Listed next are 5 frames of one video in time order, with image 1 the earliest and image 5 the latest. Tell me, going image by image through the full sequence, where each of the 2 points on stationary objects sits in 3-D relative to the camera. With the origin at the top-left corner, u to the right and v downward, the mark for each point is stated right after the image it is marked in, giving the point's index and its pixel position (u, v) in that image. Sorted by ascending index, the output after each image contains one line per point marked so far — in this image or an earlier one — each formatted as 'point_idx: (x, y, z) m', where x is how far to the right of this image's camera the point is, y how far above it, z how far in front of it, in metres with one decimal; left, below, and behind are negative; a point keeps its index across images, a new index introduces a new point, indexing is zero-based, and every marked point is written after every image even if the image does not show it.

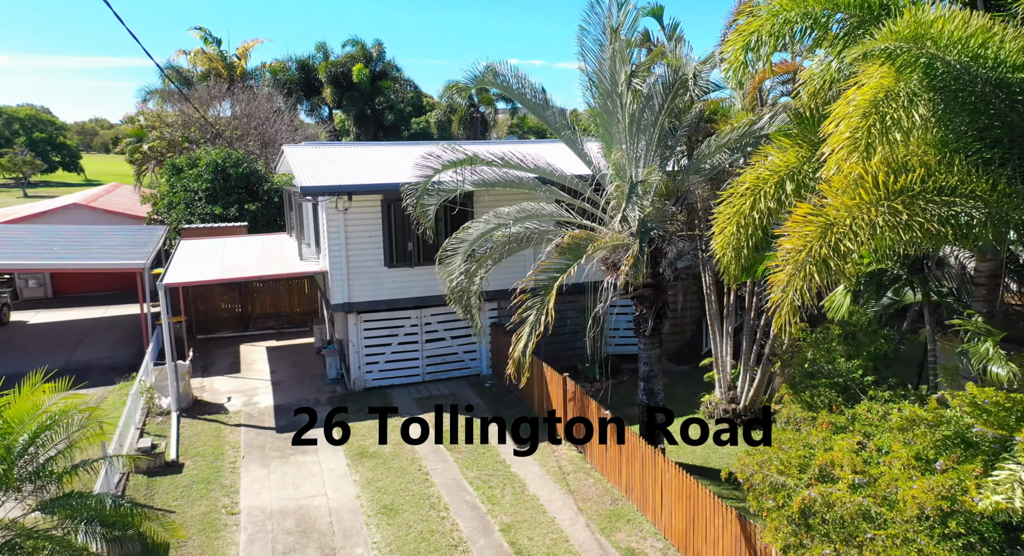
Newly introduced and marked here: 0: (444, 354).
0: (-1.4, -1.6, +15.4) m
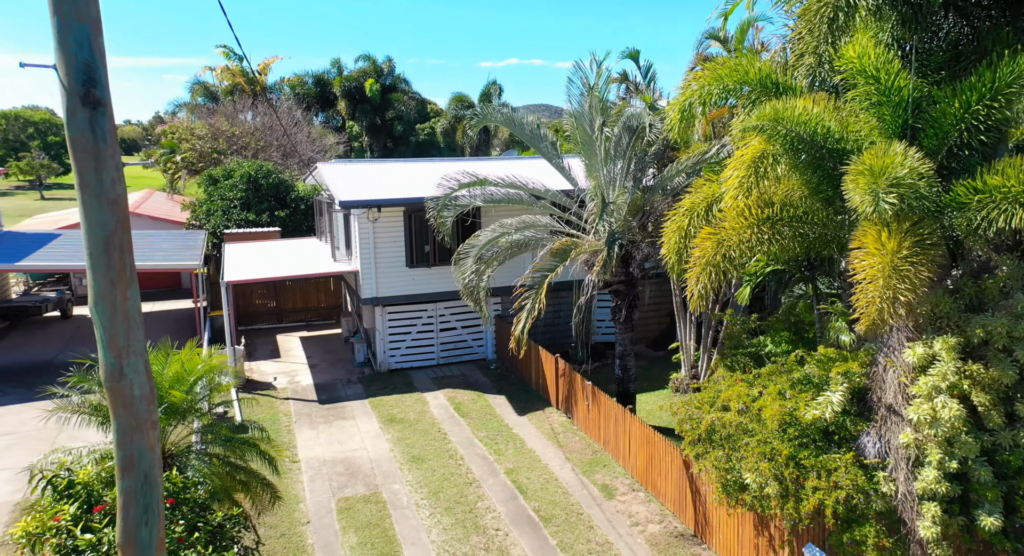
0: (-1.4, -1.5, +18.1) m
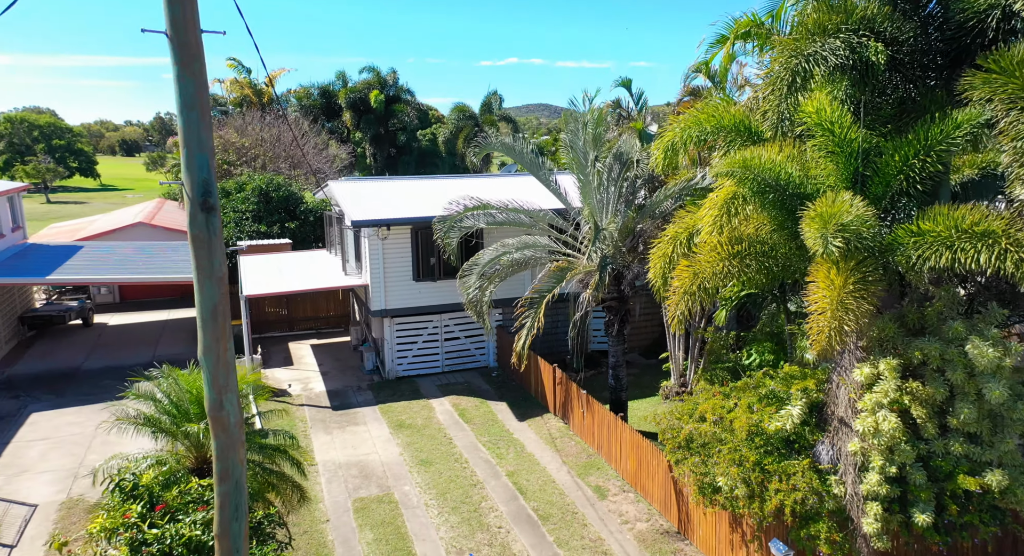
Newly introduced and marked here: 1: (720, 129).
0: (-1.4, -1.9, +19.2) m
1: (+2.9, +2.1, +10.3) m
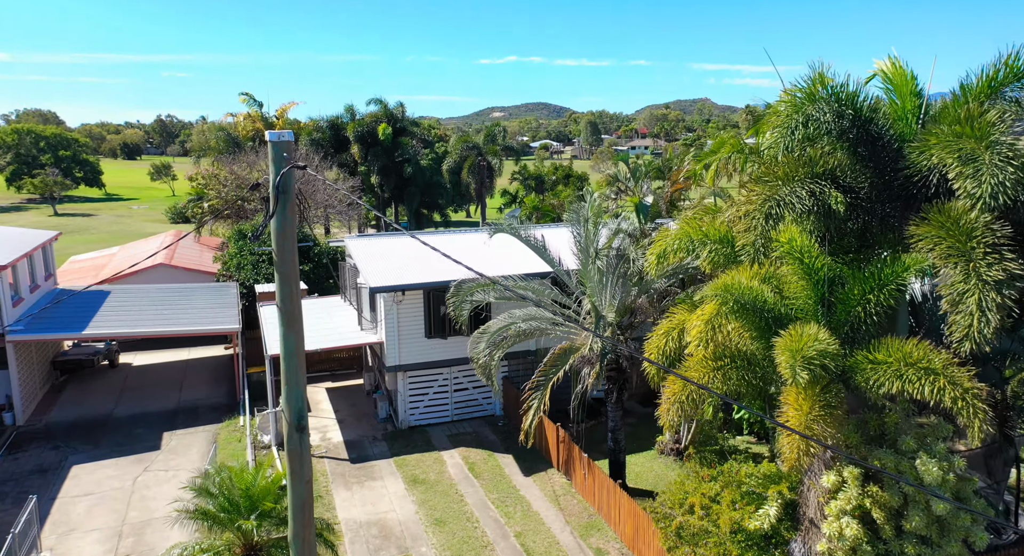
0: (-1.2, -3.4, +20.4) m
1: (+3.1, +0.6, +11.5) m
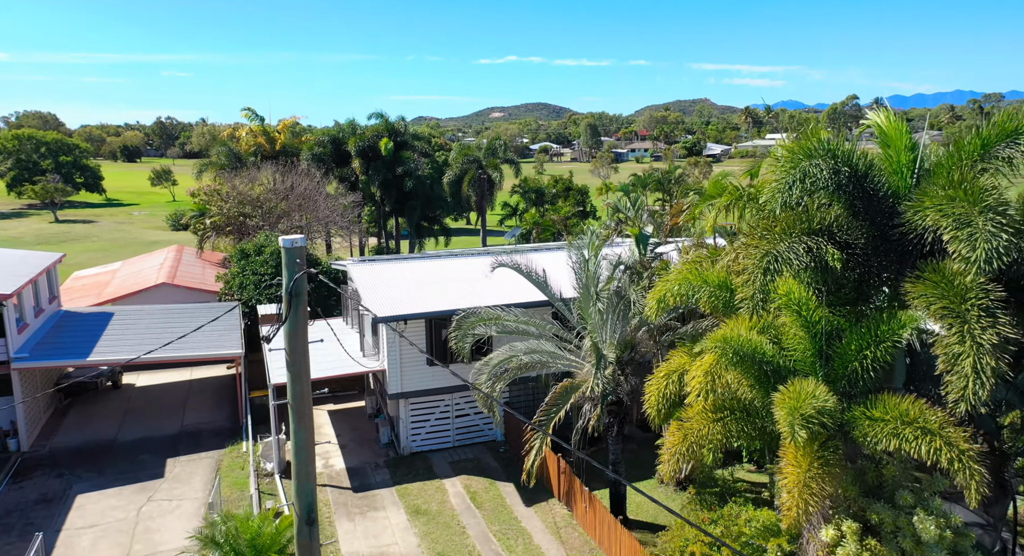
0: (-1.2, -4.1, +20.5) m
1: (+3.1, -0.2, +11.7) m
